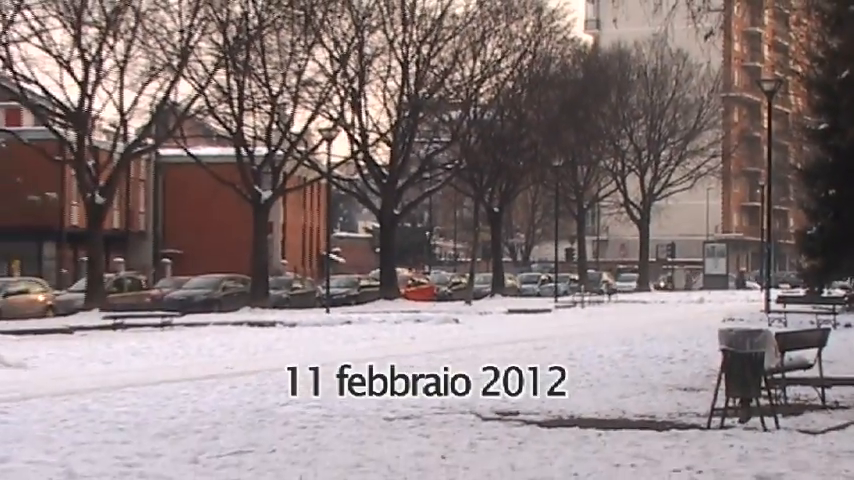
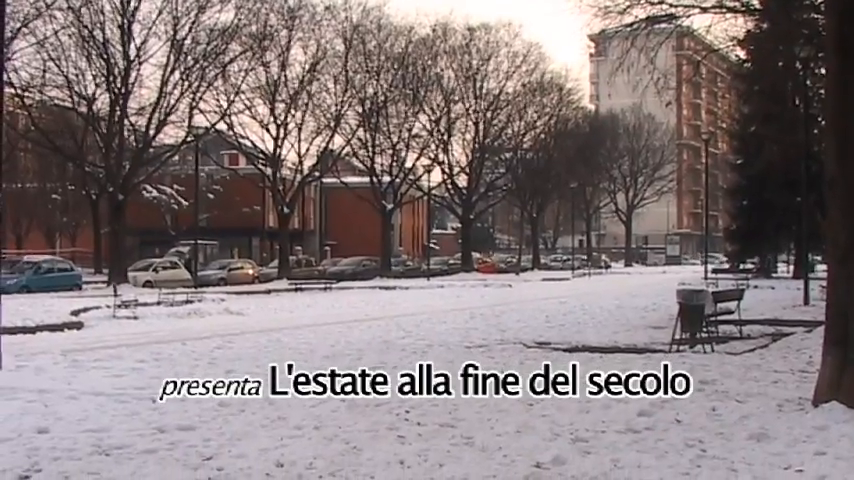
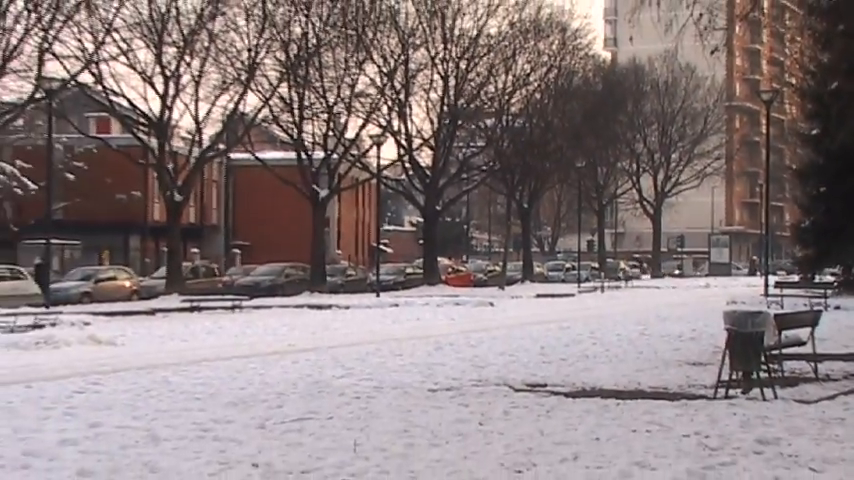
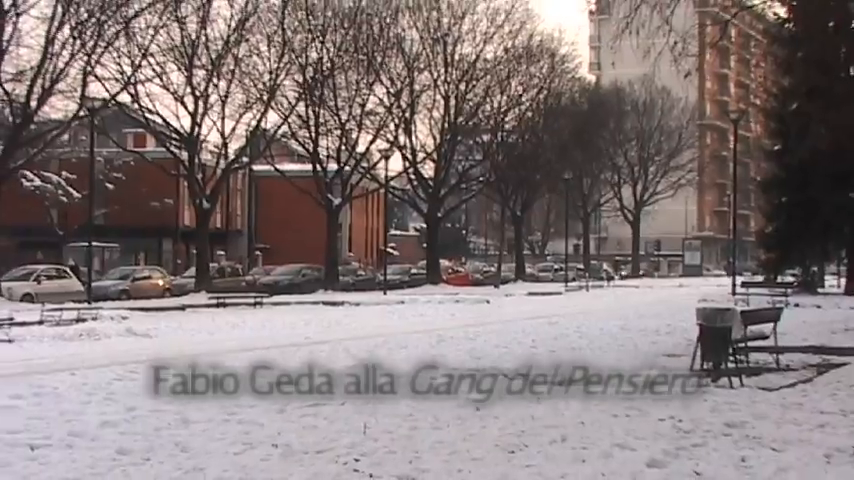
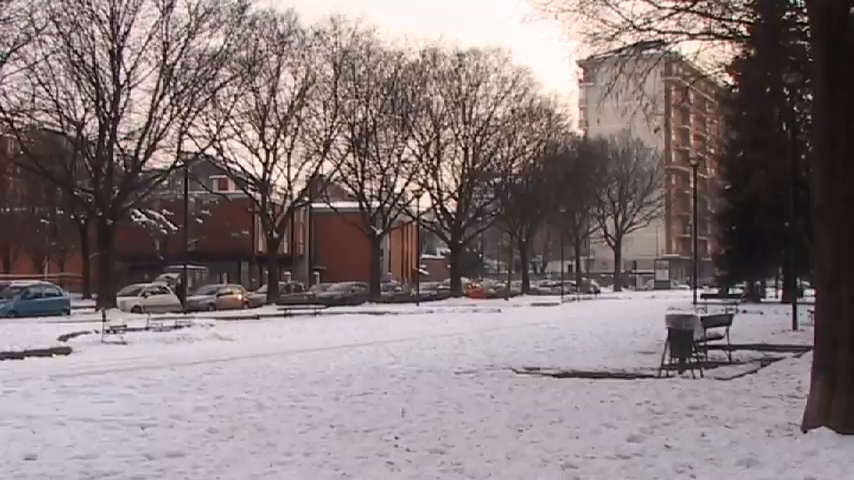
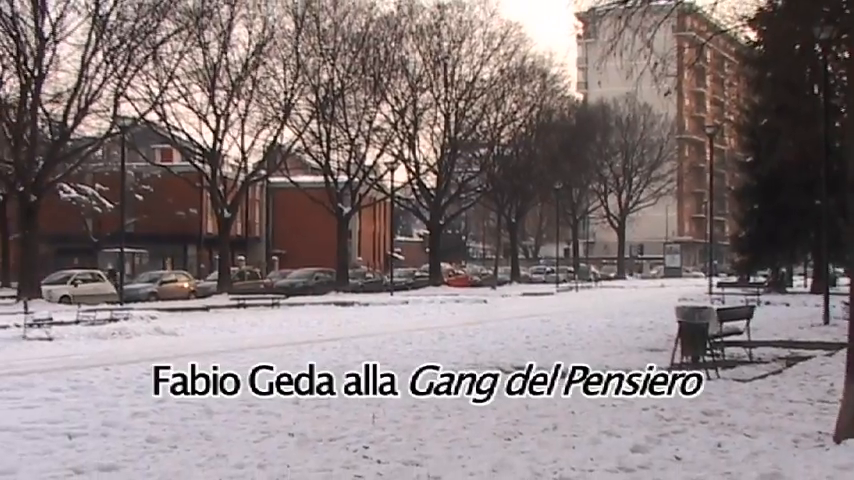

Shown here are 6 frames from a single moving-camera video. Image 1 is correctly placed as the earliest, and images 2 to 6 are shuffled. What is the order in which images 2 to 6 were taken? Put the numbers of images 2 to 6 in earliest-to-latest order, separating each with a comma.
3, 4, 6, 5, 2
